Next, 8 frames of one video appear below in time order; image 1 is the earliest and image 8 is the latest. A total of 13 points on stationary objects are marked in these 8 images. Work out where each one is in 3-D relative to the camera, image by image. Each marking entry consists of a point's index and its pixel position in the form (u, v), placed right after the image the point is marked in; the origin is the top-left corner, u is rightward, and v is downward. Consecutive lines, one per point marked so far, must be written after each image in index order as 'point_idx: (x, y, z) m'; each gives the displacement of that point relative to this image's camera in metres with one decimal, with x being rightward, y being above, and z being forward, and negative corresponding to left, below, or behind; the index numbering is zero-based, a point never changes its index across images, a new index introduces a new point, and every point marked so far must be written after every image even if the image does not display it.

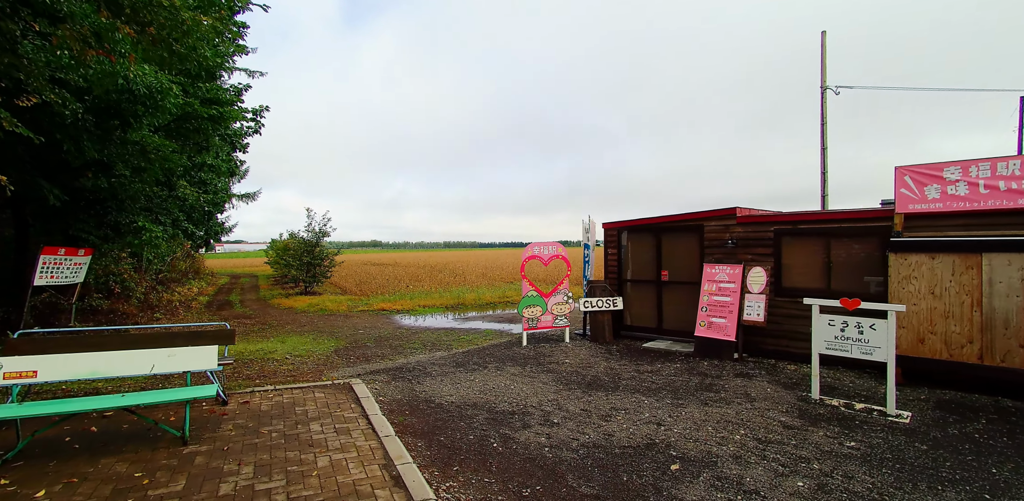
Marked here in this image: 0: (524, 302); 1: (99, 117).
0: (+0.2, -0.9, +8.3) m
1: (-6.7, +2.2, +8.1) m
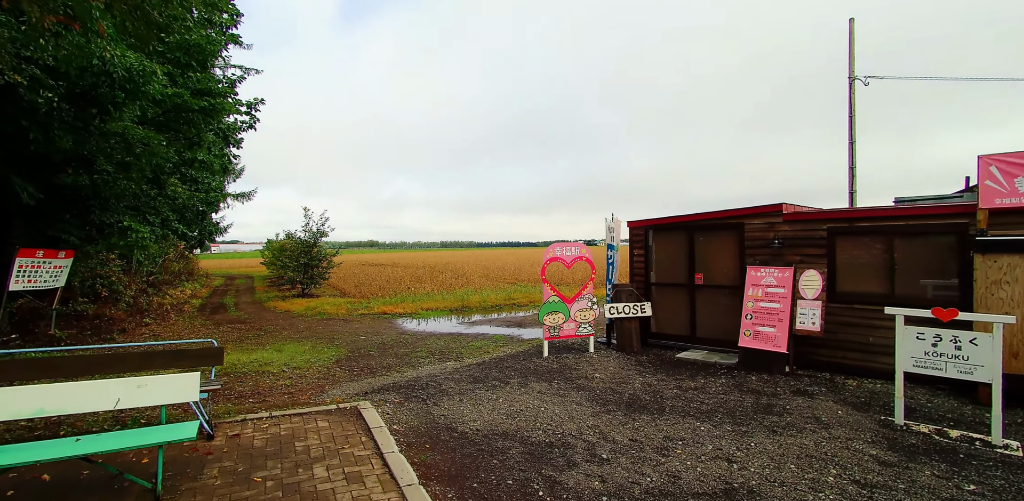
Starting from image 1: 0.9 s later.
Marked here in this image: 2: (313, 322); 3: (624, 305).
0: (+0.5, -0.9, +7.6) m
1: (-6.4, +2.1, +7.3) m
2: (-5.8, -2.1, +14.5) m
3: (+1.8, -0.9, +7.9) m
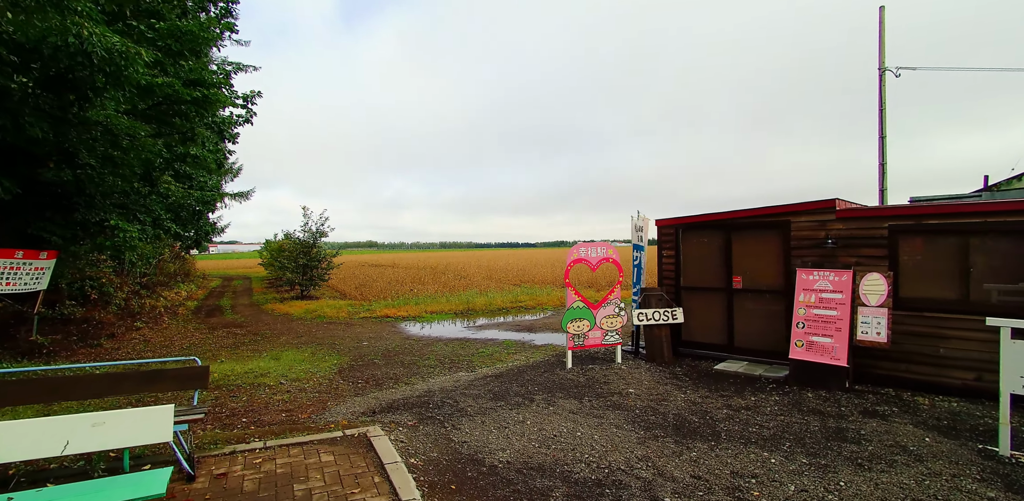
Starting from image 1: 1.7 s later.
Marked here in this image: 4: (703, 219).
0: (+0.8, -0.9, +6.9) m
1: (-6.1, +2.1, +6.6) m
2: (-5.6, -2.1, +13.8) m
3: (+2.1, -0.9, +7.3) m
4: (+2.8, +0.4, +7.4) m
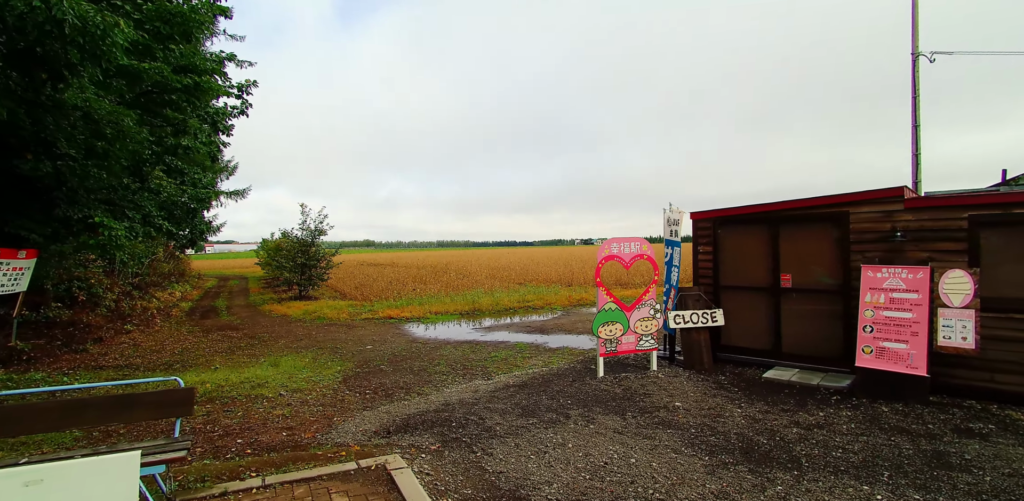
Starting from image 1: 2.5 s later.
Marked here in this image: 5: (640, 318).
0: (+1.1, -0.9, +6.2) m
1: (-5.8, +2.2, +5.9) m
2: (-5.3, -2.1, +13.1) m
3: (+2.4, -0.8, +6.6) m
4: (+3.1, +0.5, +6.7) m
5: (+1.7, -0.9, +6.4) m
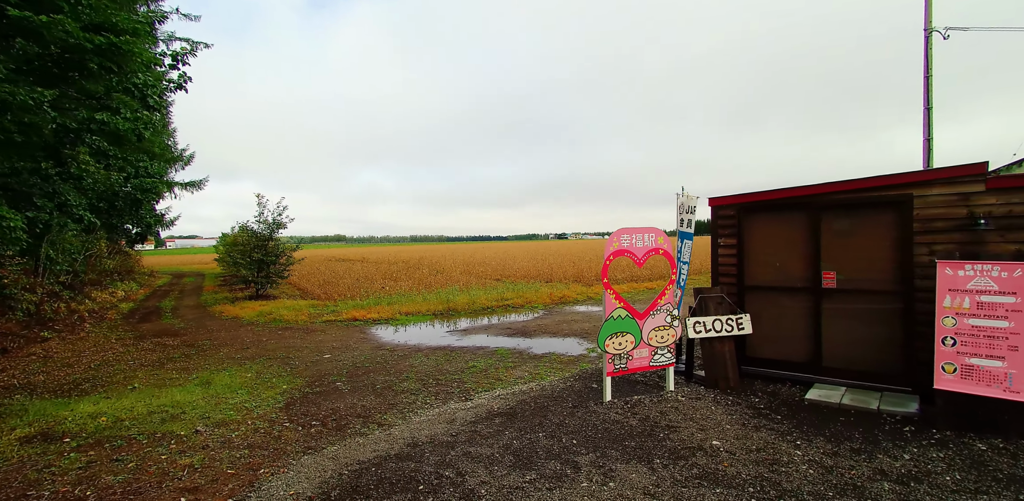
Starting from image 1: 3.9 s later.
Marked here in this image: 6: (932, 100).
0: (+1.0, -0.8, +5.0) m
1: (-5.9, +2.2, +4.2) m
2: (-5.8, -2.0, +11.6) m
3: (+2.2, -0.7, +5.4) m
4: (+3.0, +0.6, +5.5) m
5: (+1.5, -0.8, +5.2) m
6: (+8.9, +3.2, +10.5) m
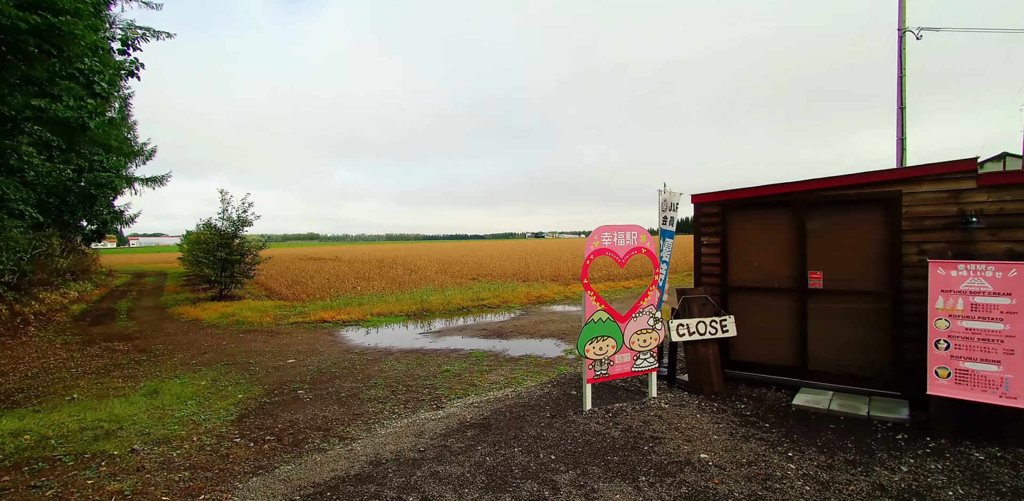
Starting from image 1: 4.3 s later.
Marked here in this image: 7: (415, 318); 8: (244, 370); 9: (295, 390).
0: (+0.7, -0.8, +4.7) m
1: (-6.1, +2.2, +3.6) m
2: (-6.3, -1.9, +10.9) m
3: (+2.0, -0.7, +5.2) m
4: (+2.7, +0.6, +5.3) m
5: (+1.2, -0.8, +4.9) m
6: (+8.4, +3.2, +10.6) m
7: (-2.7, -1.9, +13.7) m
8: (-4.3, -1.9, +8.0) m
9: (-2.9, -1.9, +6.7) m
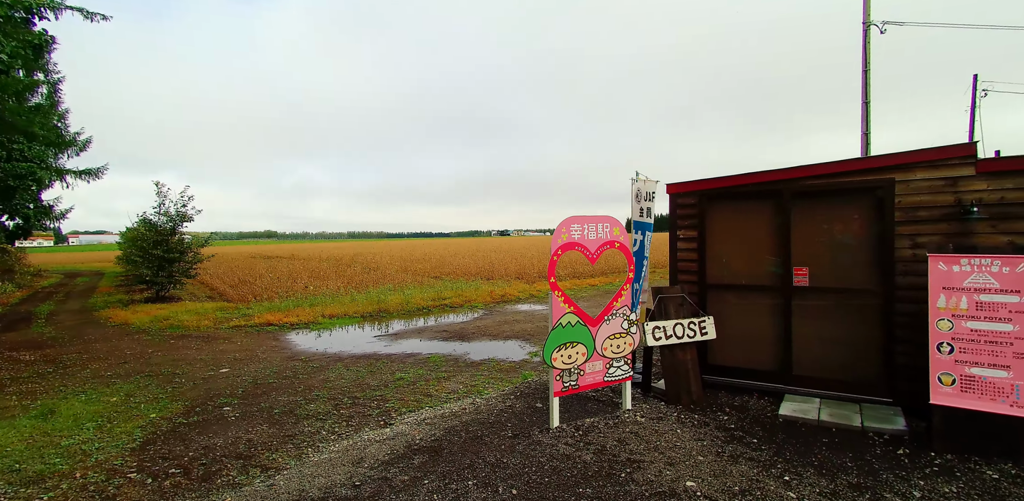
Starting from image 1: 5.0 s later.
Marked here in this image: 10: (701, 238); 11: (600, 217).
0: (+0.3, -0.7, +4.1) m
1: (-6.4, +2.2, +2.5) m
2: (-7.1, -1.9, +9.8) m
3: (+1.6, -0.7, +4.7) m
4: (+2.3, +0.7, +4.9) m
5: (+0.9, -0.7, +4.4) m
6: (+7.6, +3.3, +10.5) m
7: (-3.7, -1.8, +12.8) m
8: (-4.9, -1.9, +7.1) m
9: (-3.4, -1.8, +5.8) m
10: (+1.9, +0.1, +5.1) m
11: (+0.8, +0.3, +4.4) m
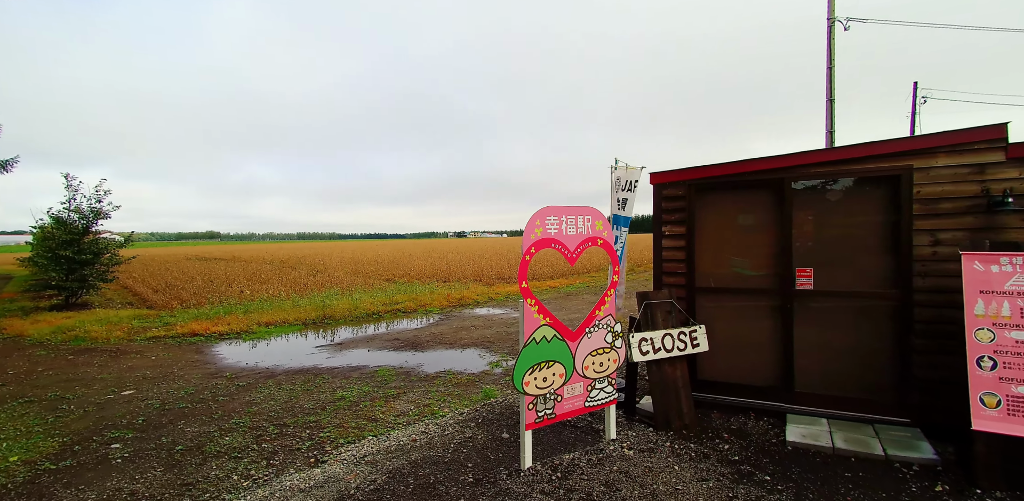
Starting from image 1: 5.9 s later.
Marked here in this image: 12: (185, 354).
0: (+0.1, -0.7, +3.3) m
1: (-6.5, +2.3, +1.1) m
2: (-7.8, -1.9, +8.4) m
3: (+1.2, -0.7, +4.0) m
4: (+1.9, +0.7, +4.2) m
5: (+0.6, -0.7, +3.6) m
6: (+6.8, +3.3, +10.3) m
7: (-4.7, -1.8, +11.6) m
8: (-5.4, -1.9, +5.8) m
9: (-3.8, -1.8, +4.7) m
10: (+1.6, +0.1, +4.4) m
11: (+0.5, +0.3, +3.6) m
12: (-5.9, -1.9, +9.0) m
